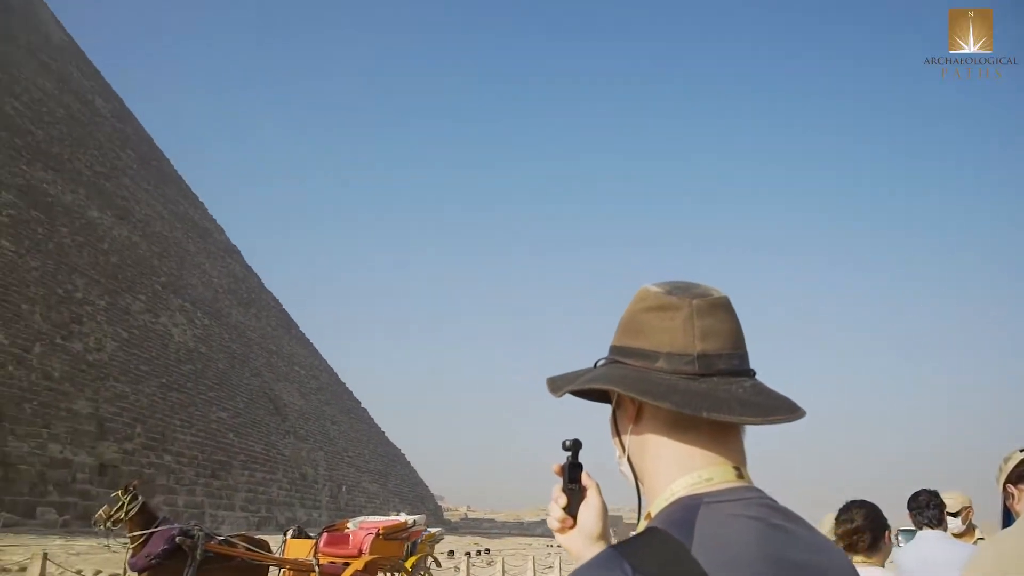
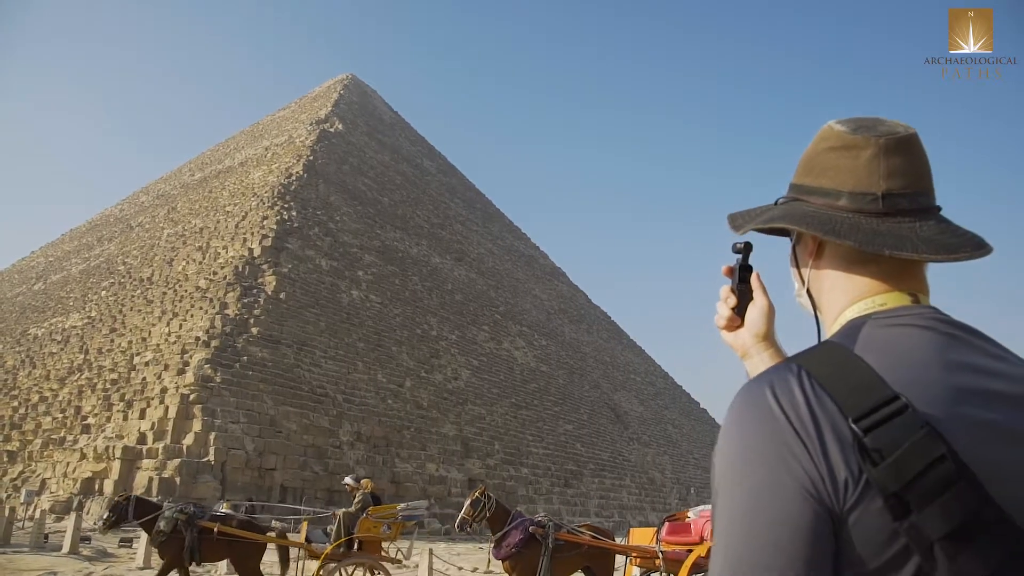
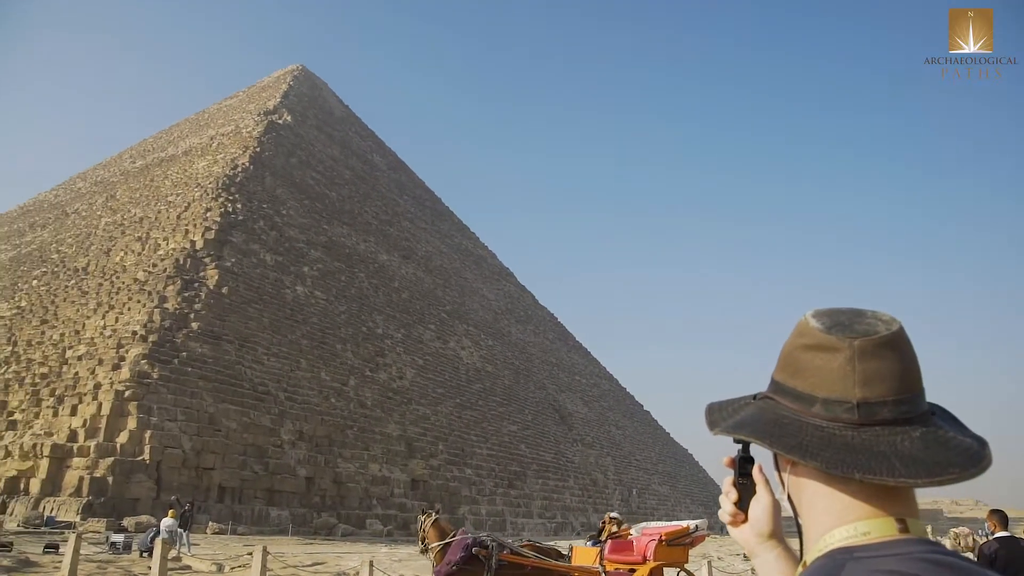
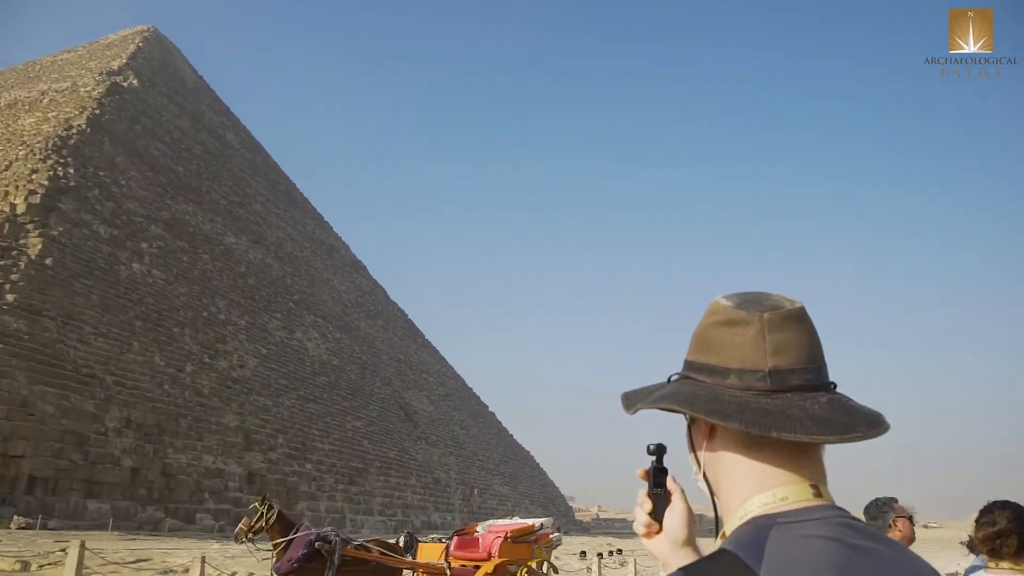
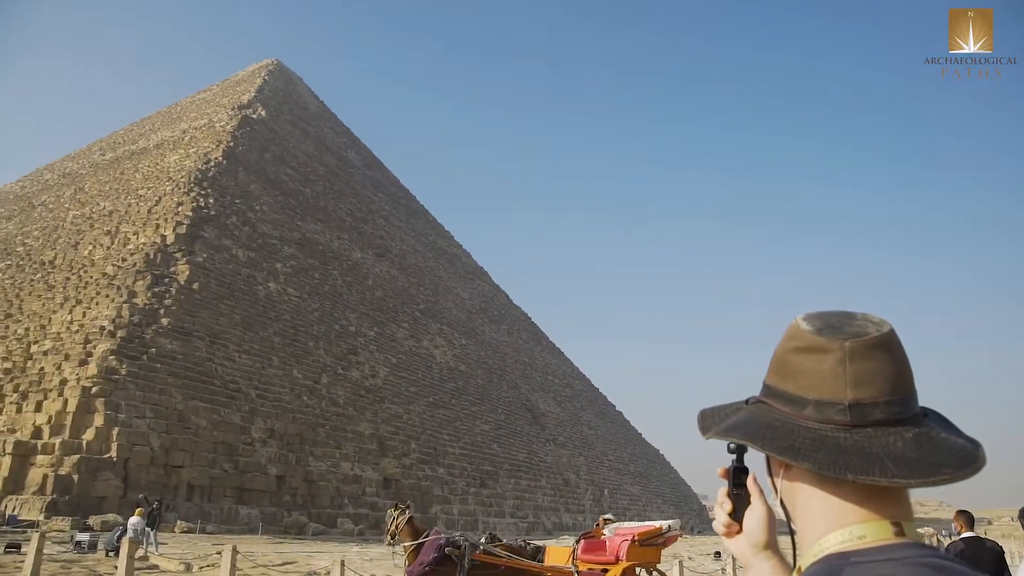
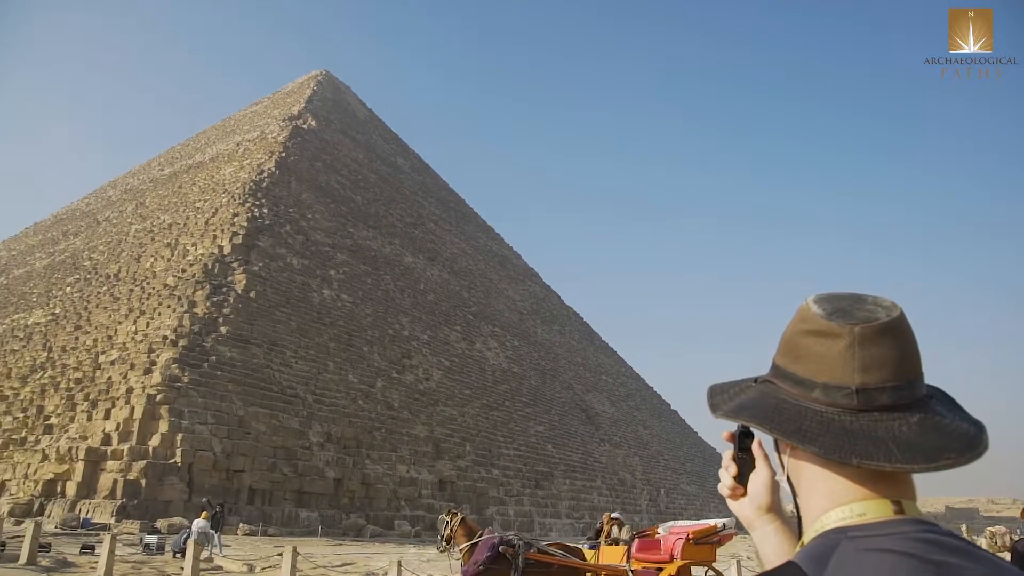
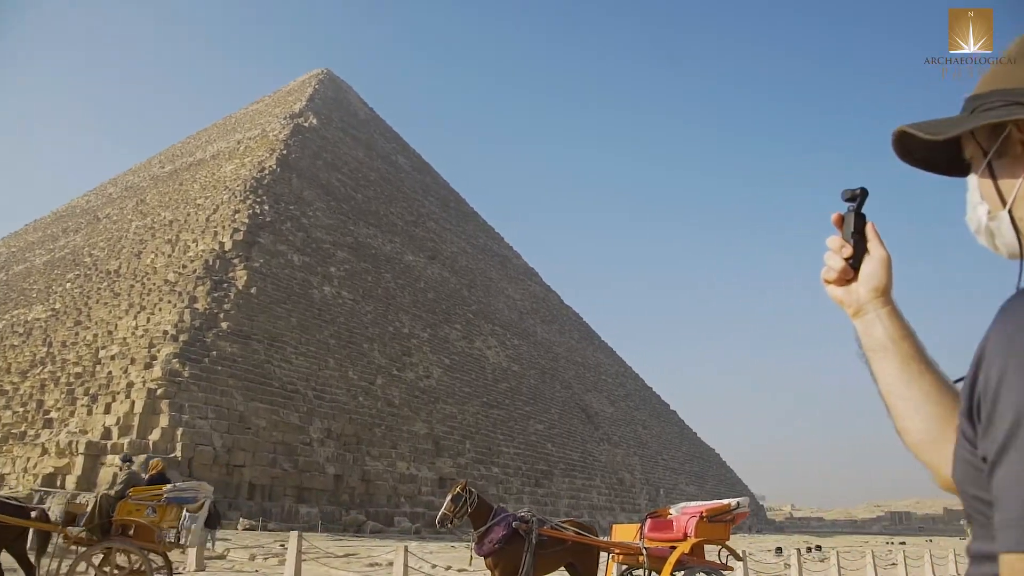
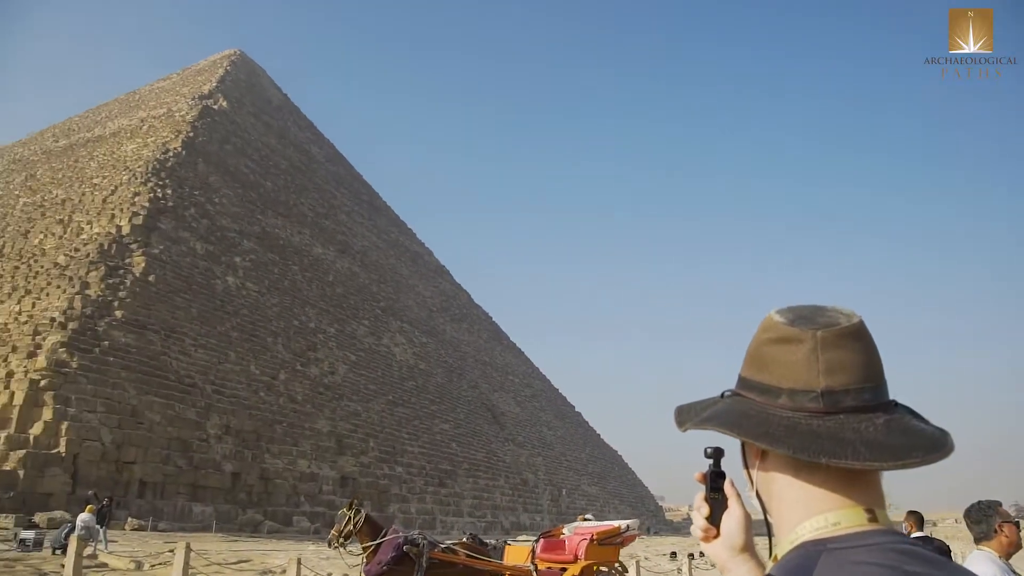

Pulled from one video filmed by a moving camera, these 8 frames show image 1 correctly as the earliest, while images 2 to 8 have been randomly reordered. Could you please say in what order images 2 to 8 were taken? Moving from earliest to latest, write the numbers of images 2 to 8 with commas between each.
4, 8, 5, 3, 6, 2, 7
